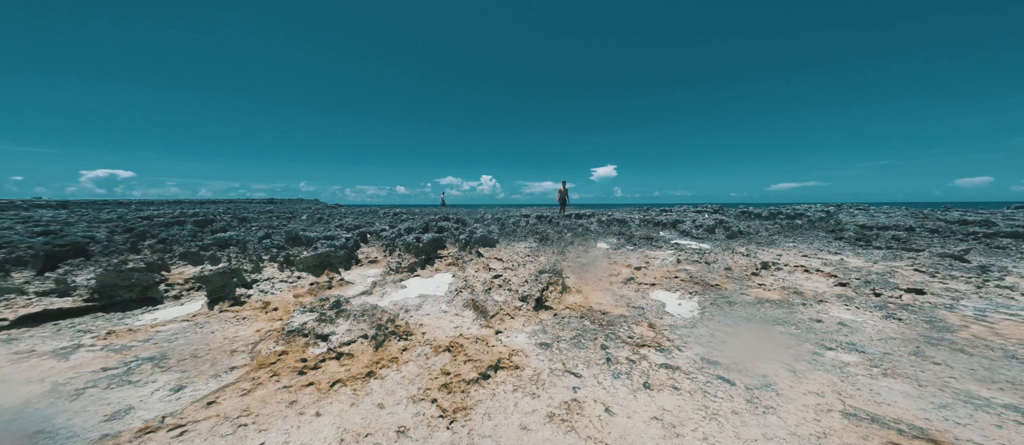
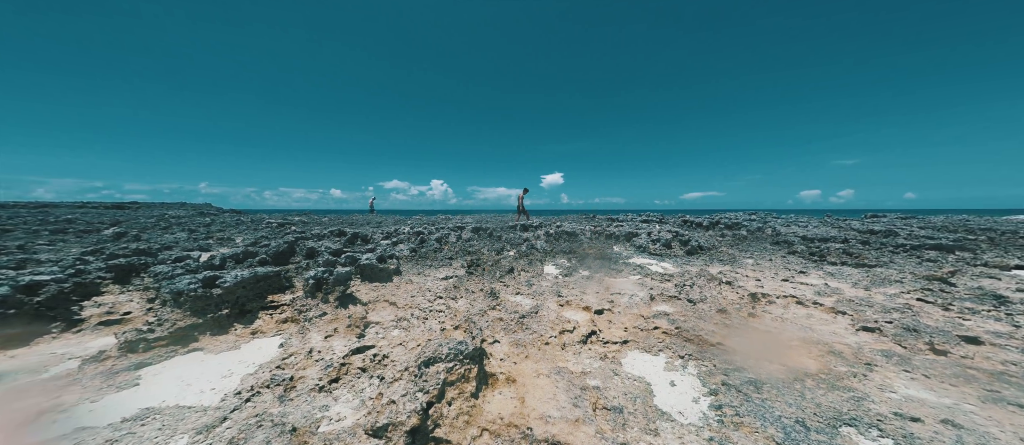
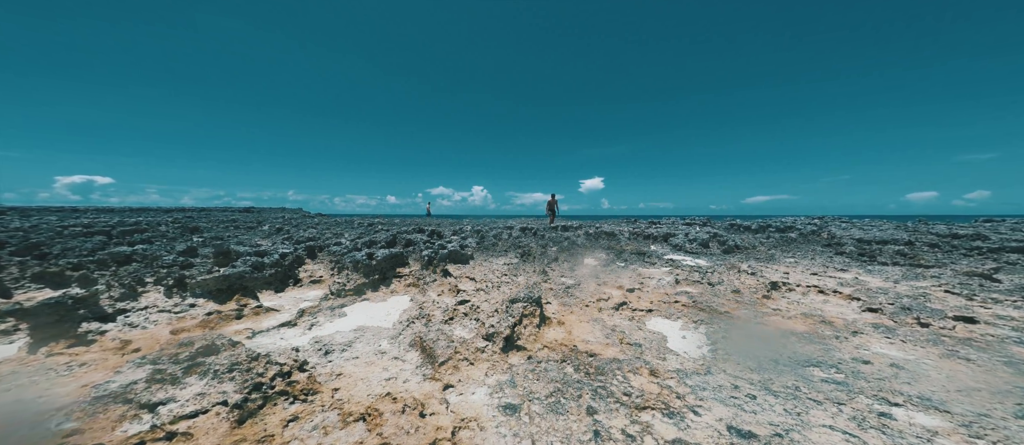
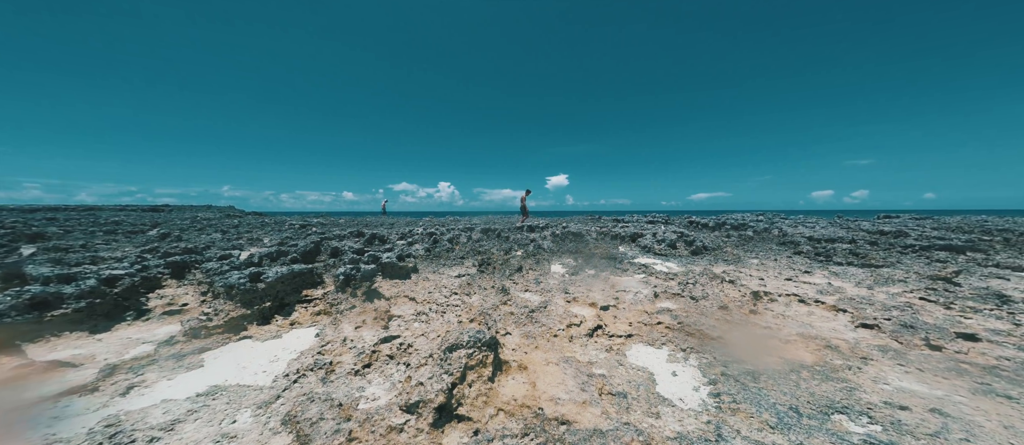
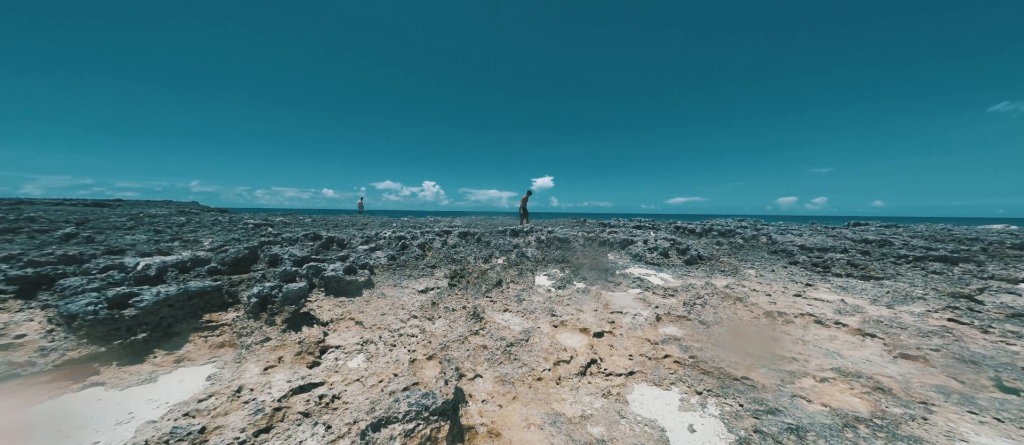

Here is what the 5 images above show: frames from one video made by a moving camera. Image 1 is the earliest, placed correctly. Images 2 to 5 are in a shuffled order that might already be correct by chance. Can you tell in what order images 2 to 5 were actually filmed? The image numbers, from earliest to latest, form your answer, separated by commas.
3, 4, 2, 5
